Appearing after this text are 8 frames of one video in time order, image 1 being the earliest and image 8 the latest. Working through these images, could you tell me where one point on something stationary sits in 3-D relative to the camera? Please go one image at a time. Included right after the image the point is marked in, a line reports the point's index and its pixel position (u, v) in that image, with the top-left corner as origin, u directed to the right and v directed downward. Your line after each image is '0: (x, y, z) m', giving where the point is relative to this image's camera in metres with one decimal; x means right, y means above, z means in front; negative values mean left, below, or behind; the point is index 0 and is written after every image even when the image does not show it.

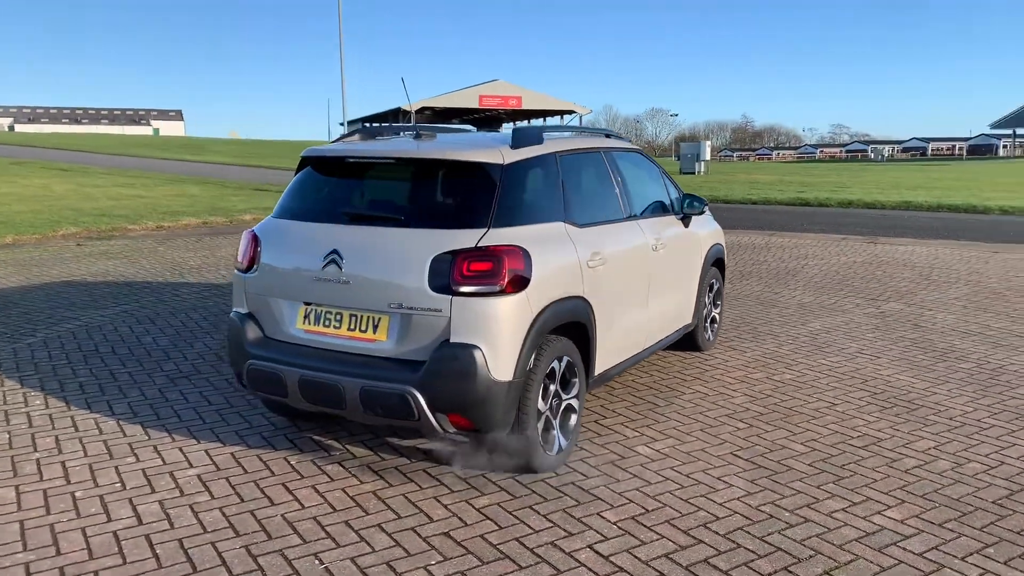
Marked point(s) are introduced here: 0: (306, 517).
0: (-0.9, -1.0, +3.6) m
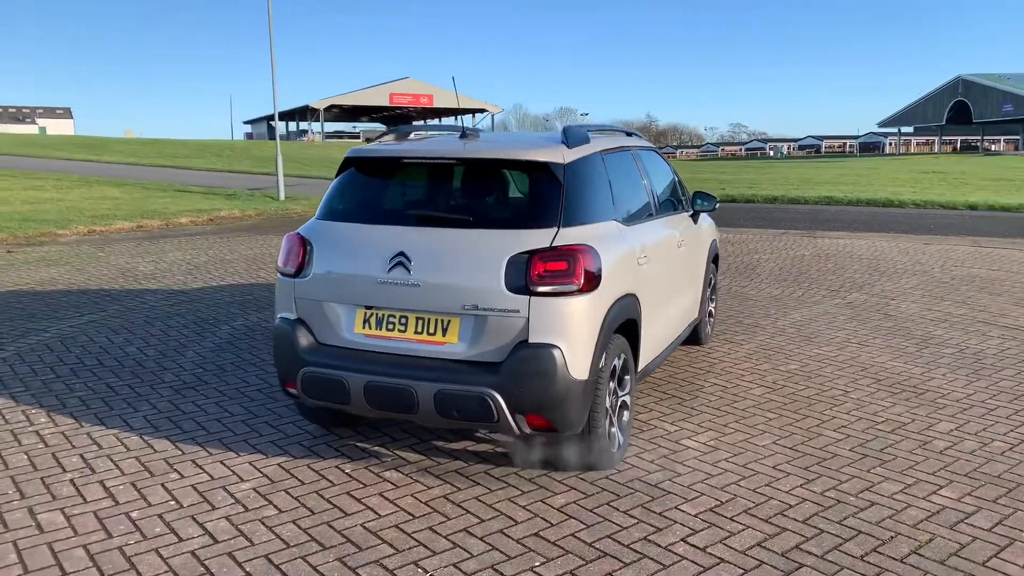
0: (-0.5, -1.0, +3.6) m
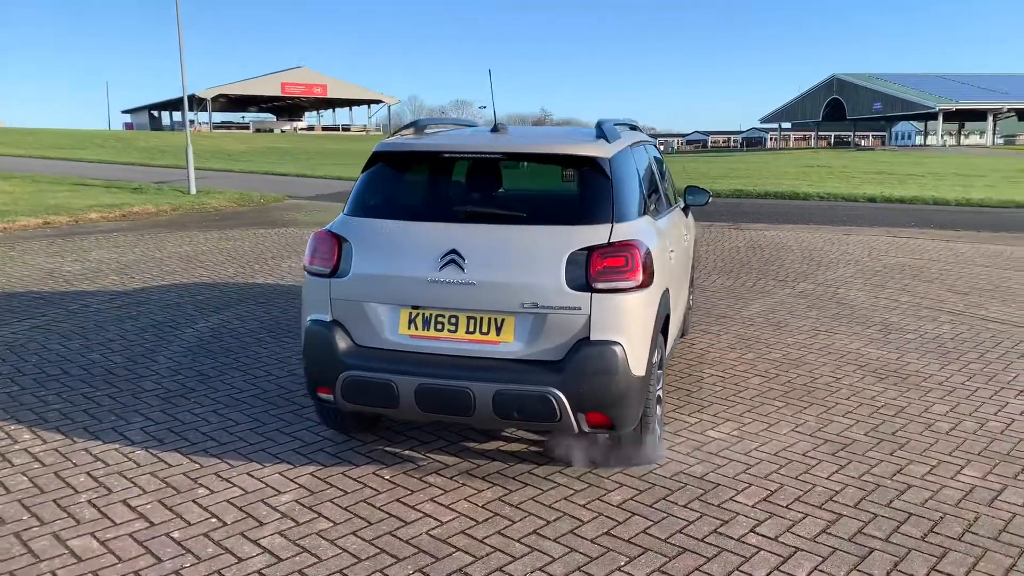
0: (-0.2, -1.0, +3.5) m
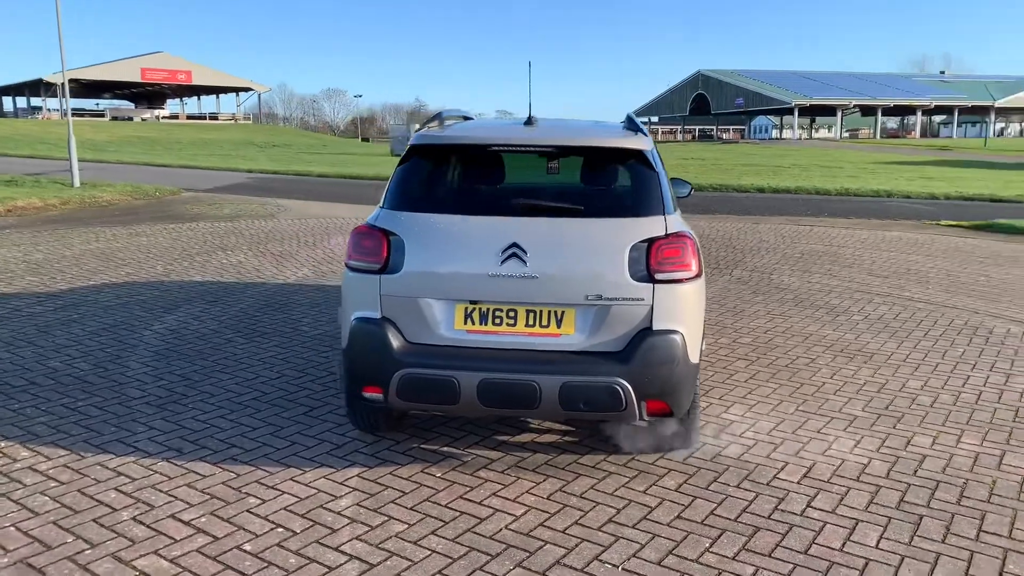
0: (+0.1, -1.0, +3.5) m
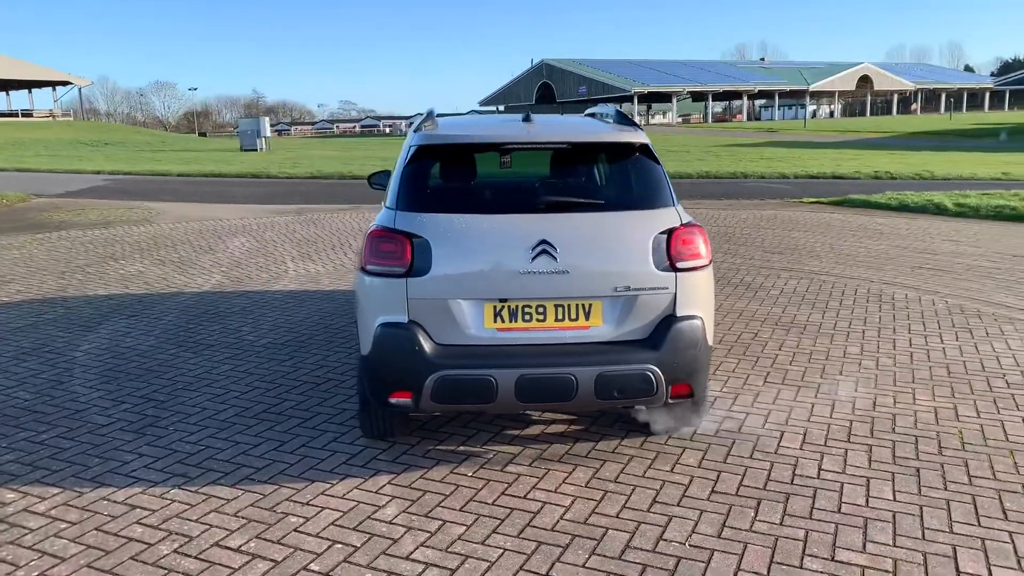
0: (+0.3, -1.0, +3.6) m
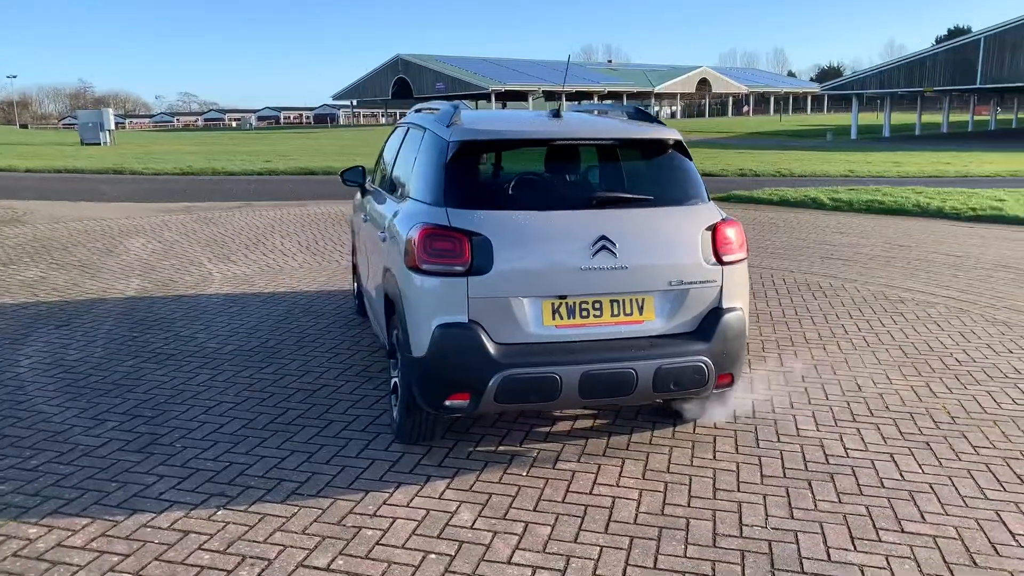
0: (+0.7, -1.0, +3.6) m
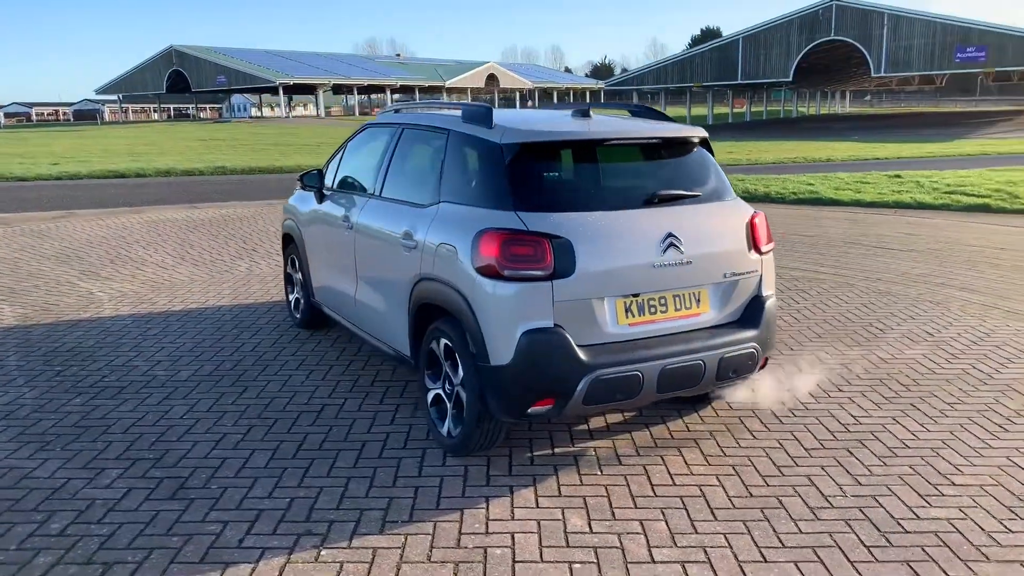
0: (+1.1, -0.9, +3.8) m
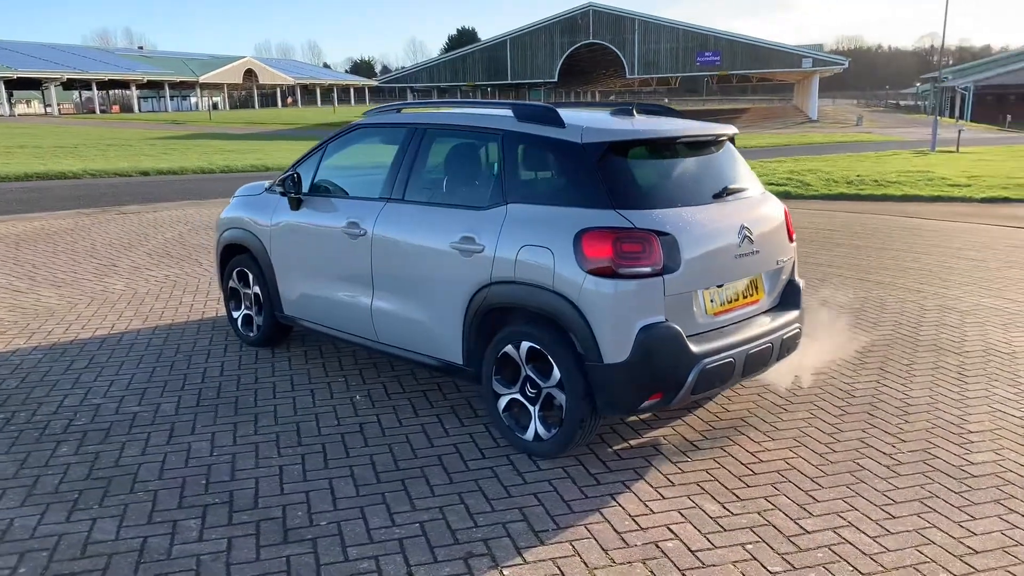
0: (+1.6, -0.9, +4.1) m
